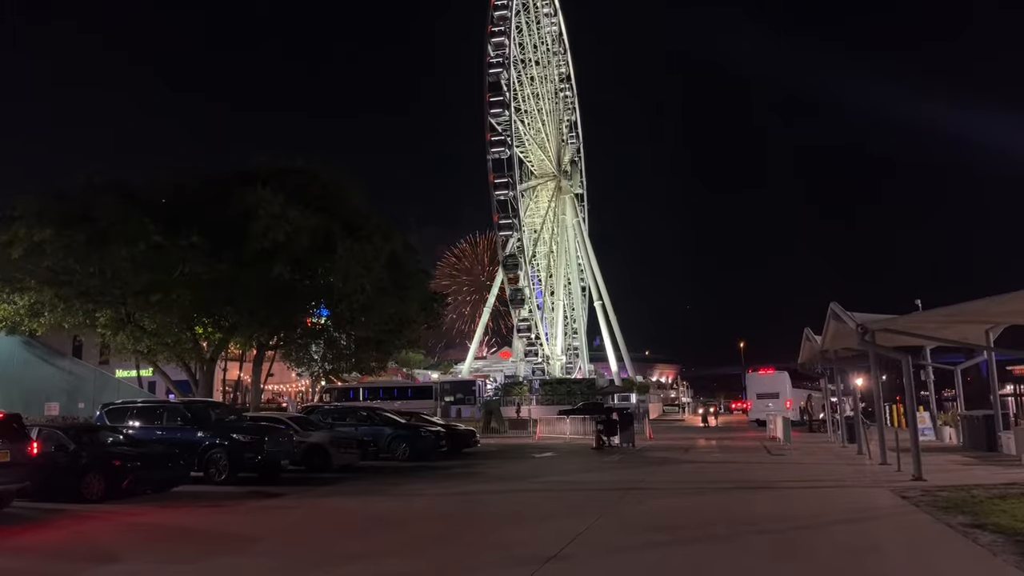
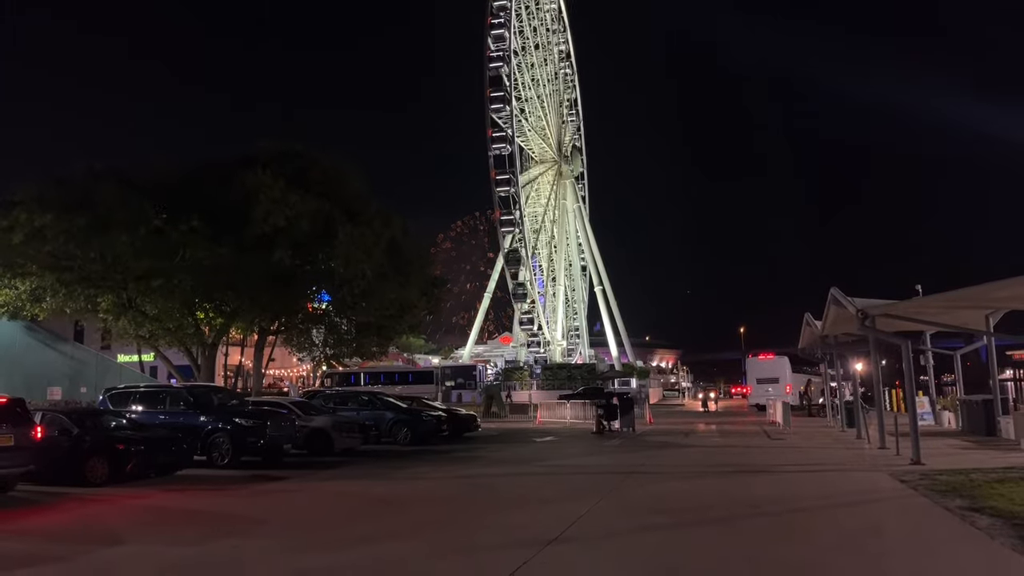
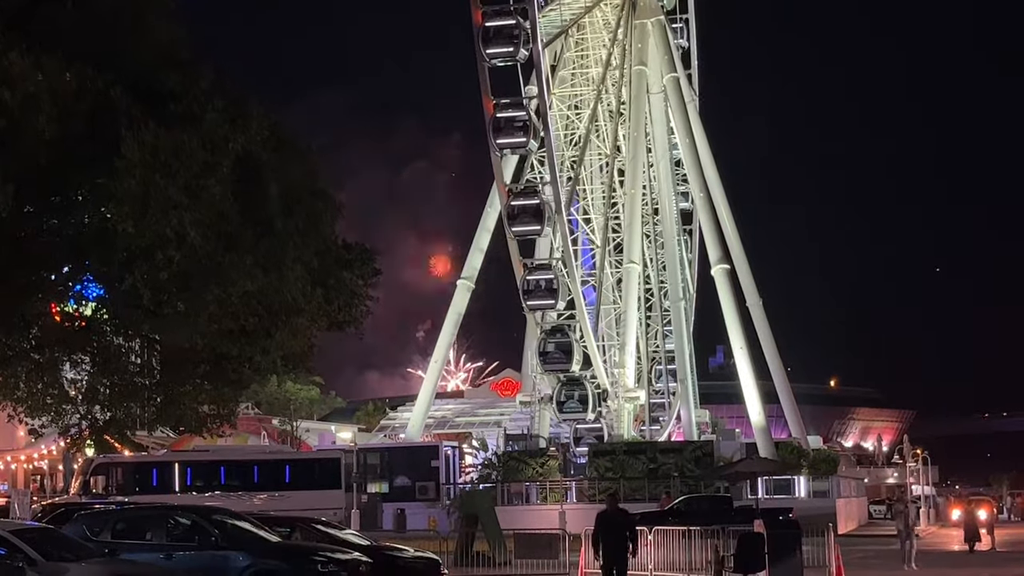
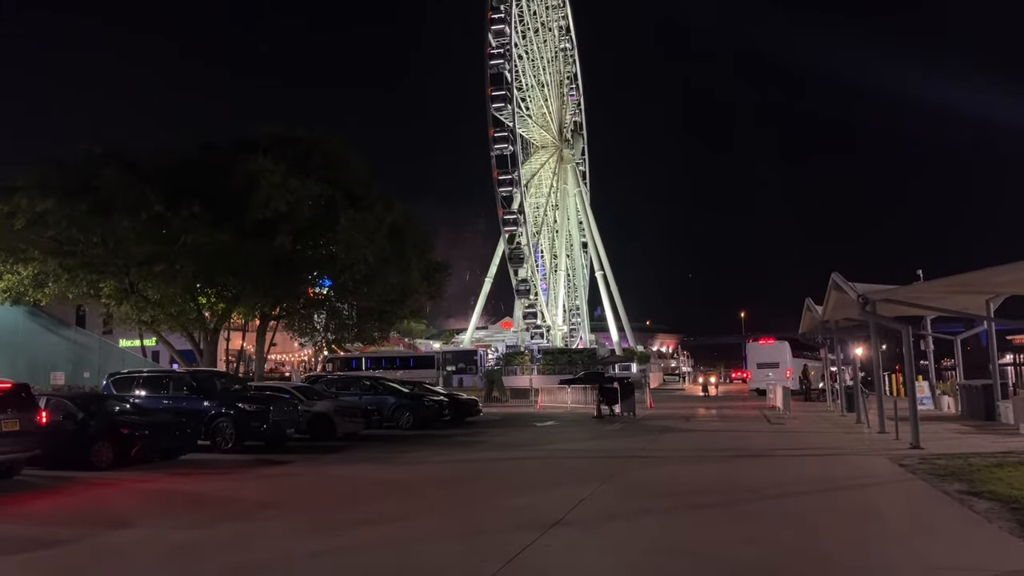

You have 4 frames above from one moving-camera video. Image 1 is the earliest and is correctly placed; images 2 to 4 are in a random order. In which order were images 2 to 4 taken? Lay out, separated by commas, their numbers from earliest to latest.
2, 4, 3
